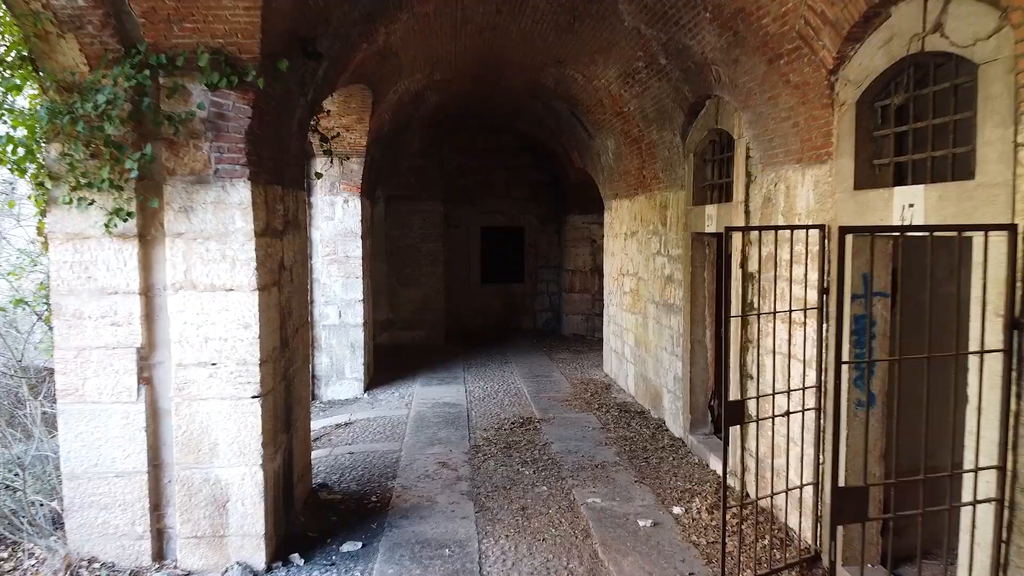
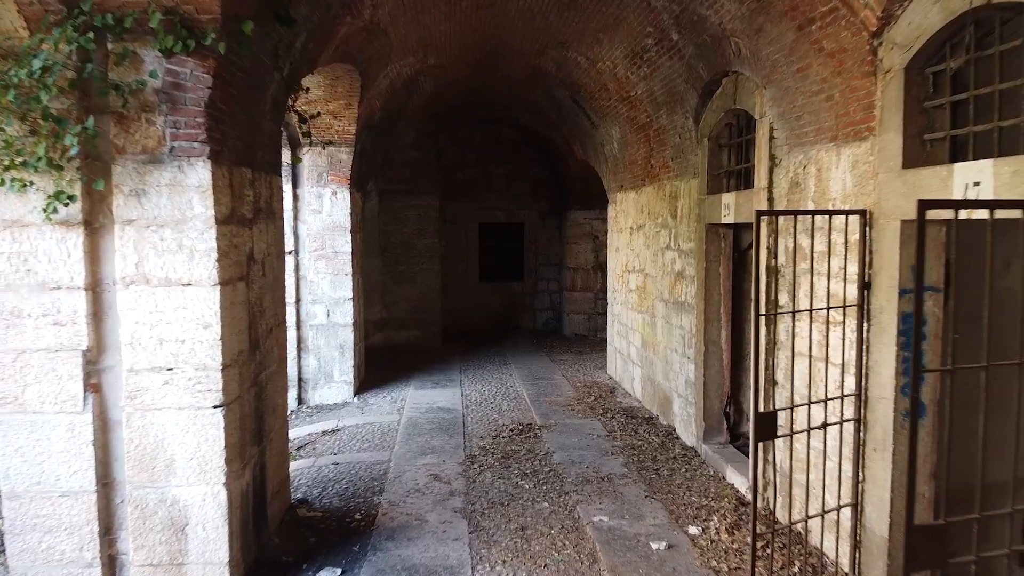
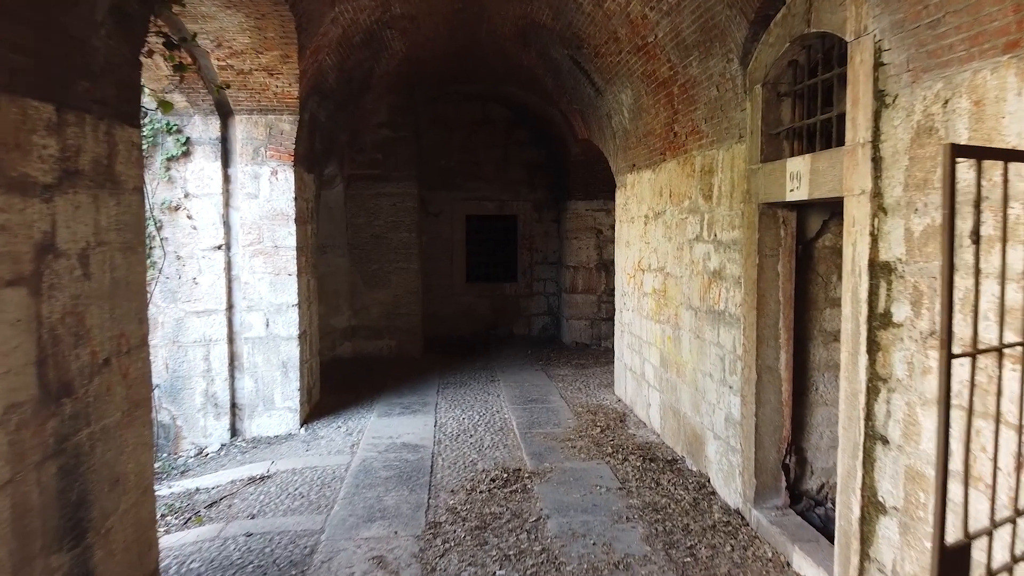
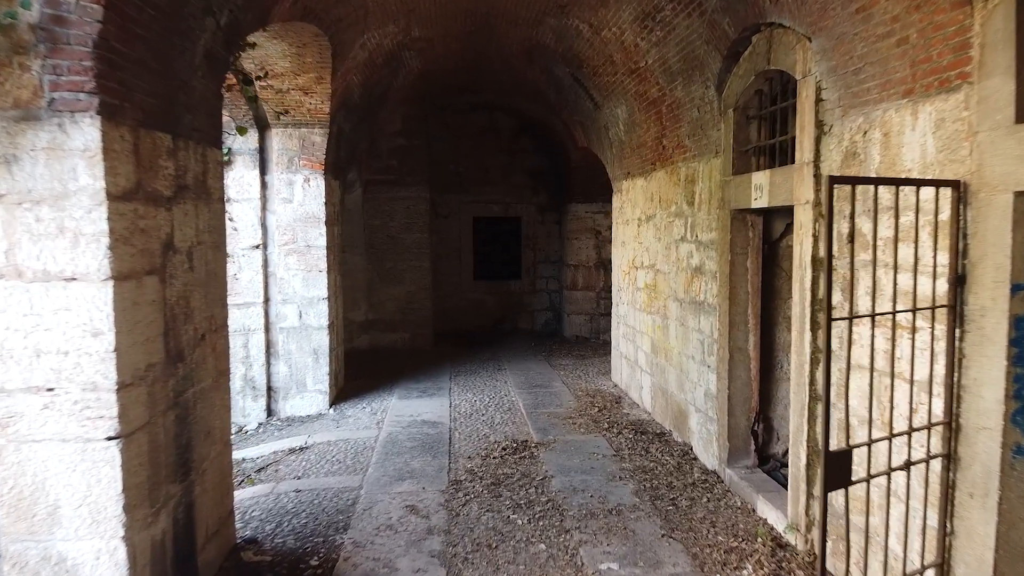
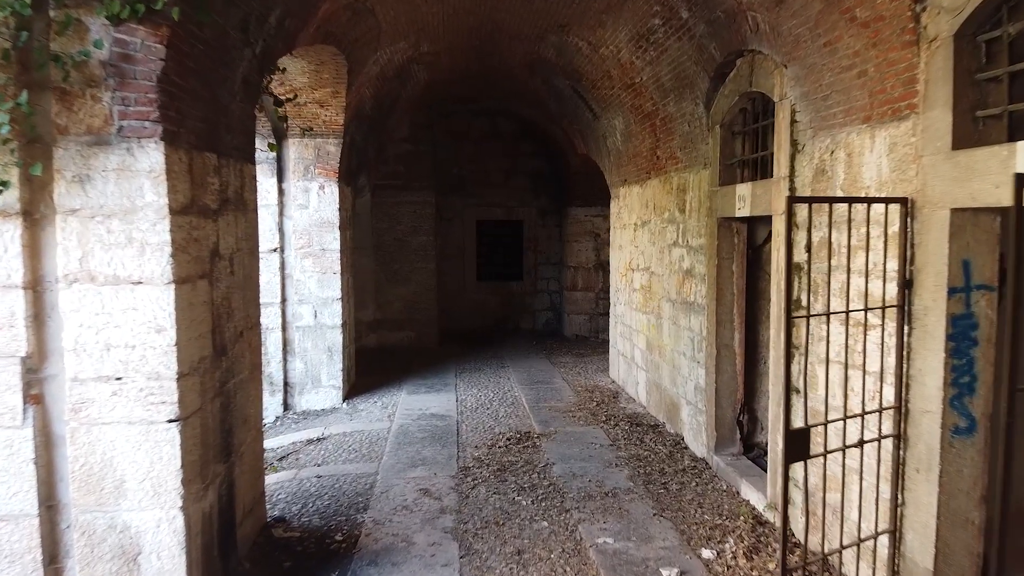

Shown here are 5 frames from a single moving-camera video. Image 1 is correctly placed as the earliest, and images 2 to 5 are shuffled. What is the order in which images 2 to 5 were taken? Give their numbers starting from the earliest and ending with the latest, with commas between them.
2, 5, 4, 3
